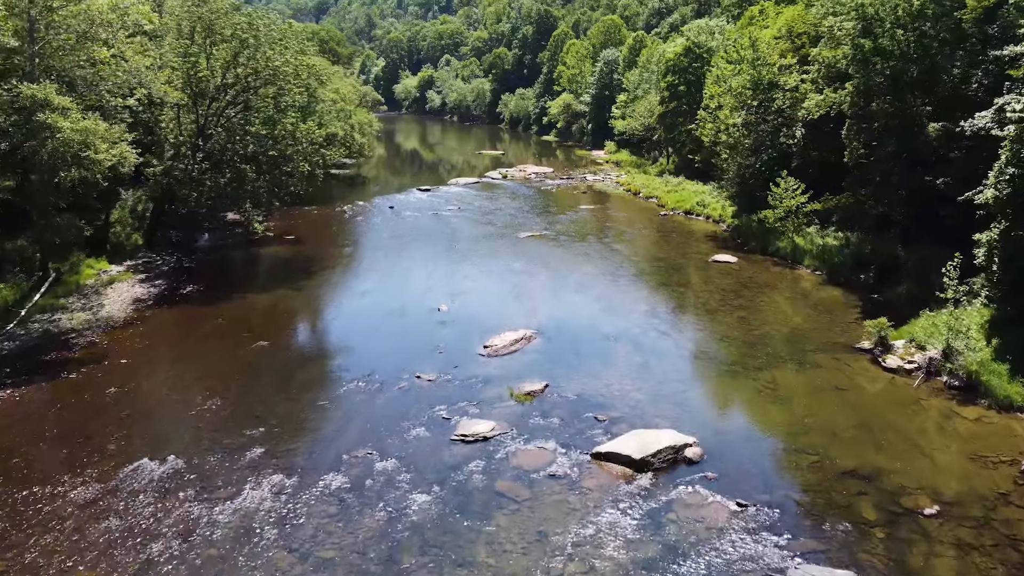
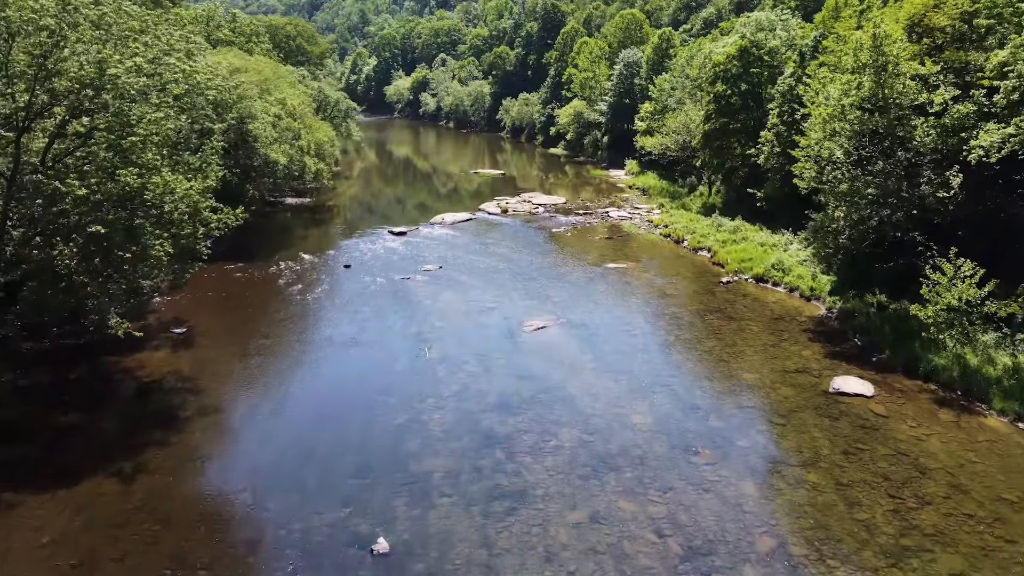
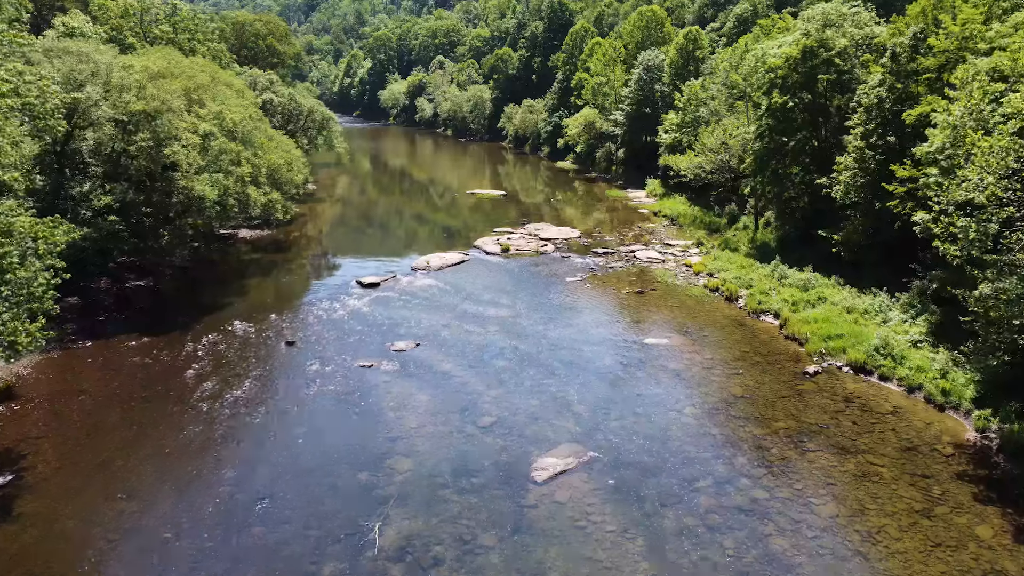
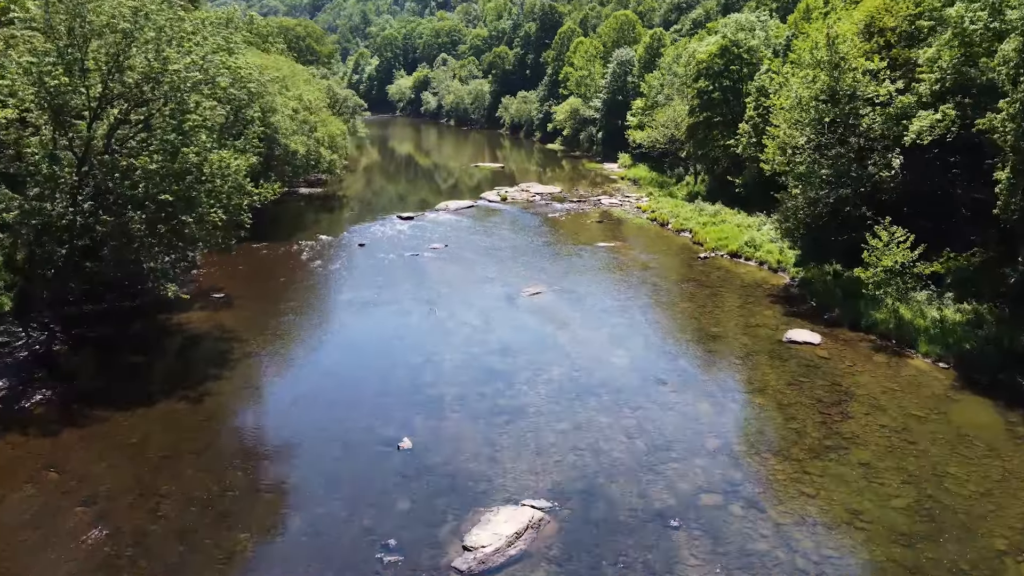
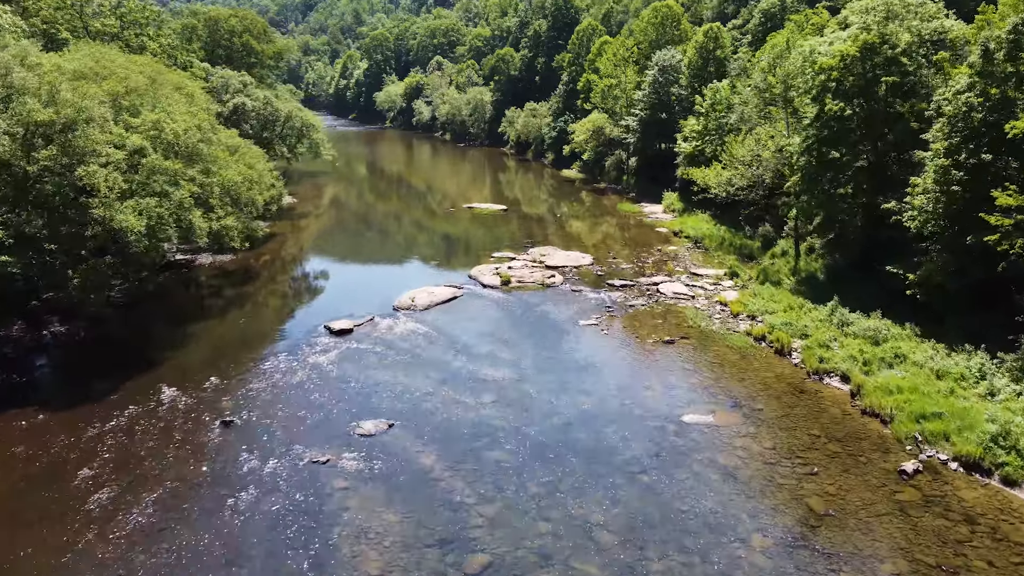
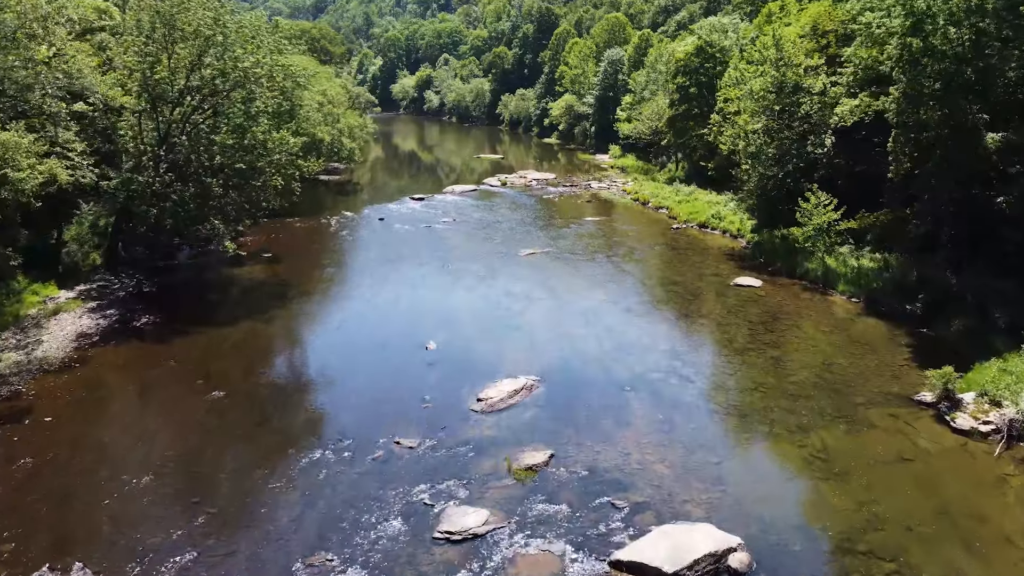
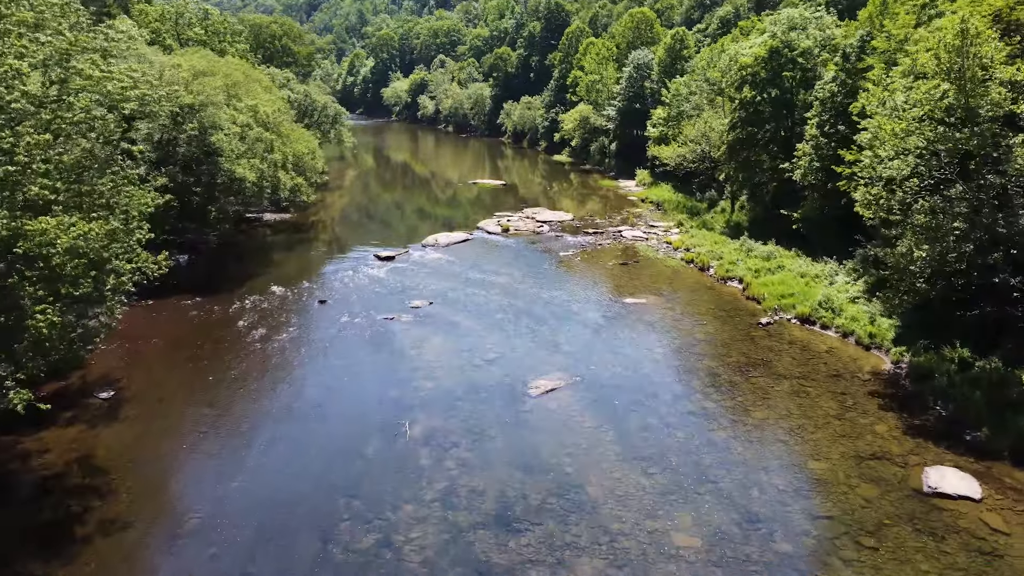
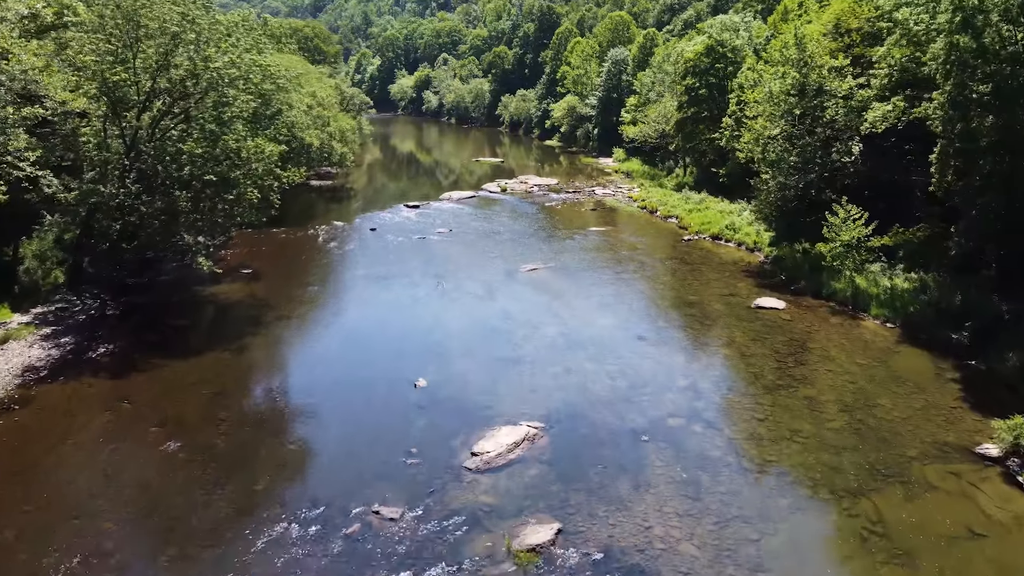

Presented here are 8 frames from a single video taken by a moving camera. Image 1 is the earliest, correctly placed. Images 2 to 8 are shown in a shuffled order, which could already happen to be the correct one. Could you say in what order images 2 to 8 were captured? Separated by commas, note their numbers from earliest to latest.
6, 8, 4, 2, 7, 3, 5
